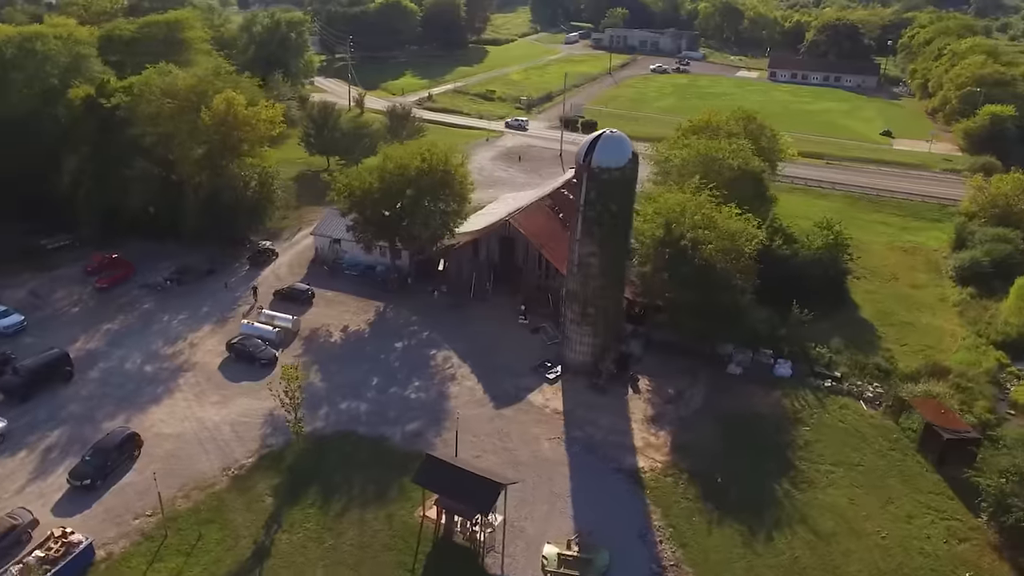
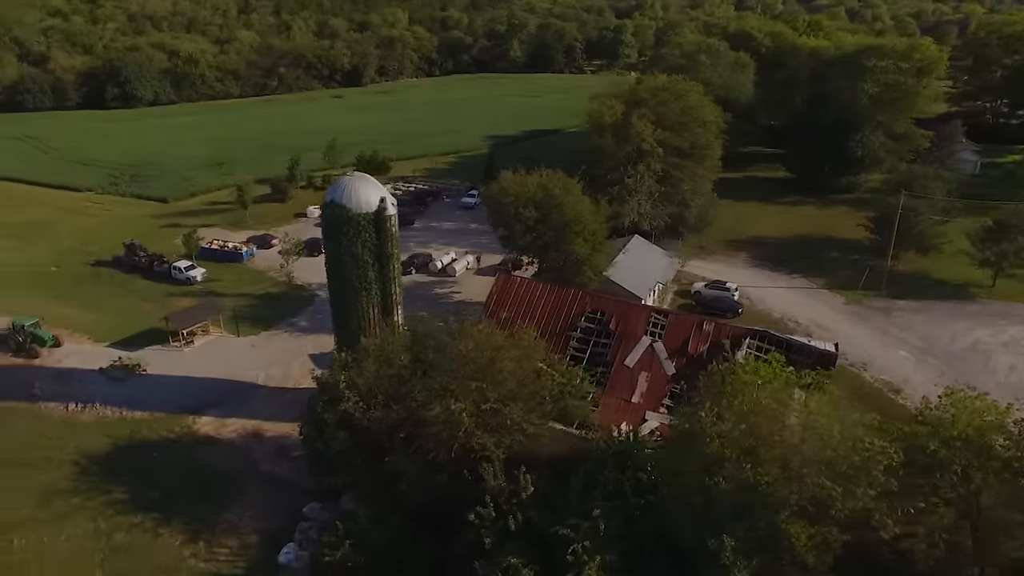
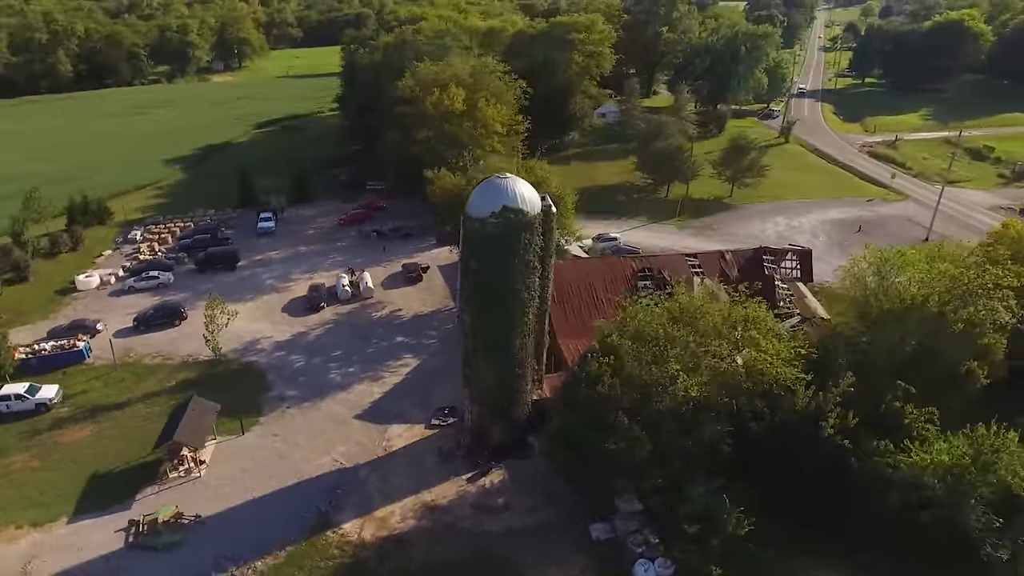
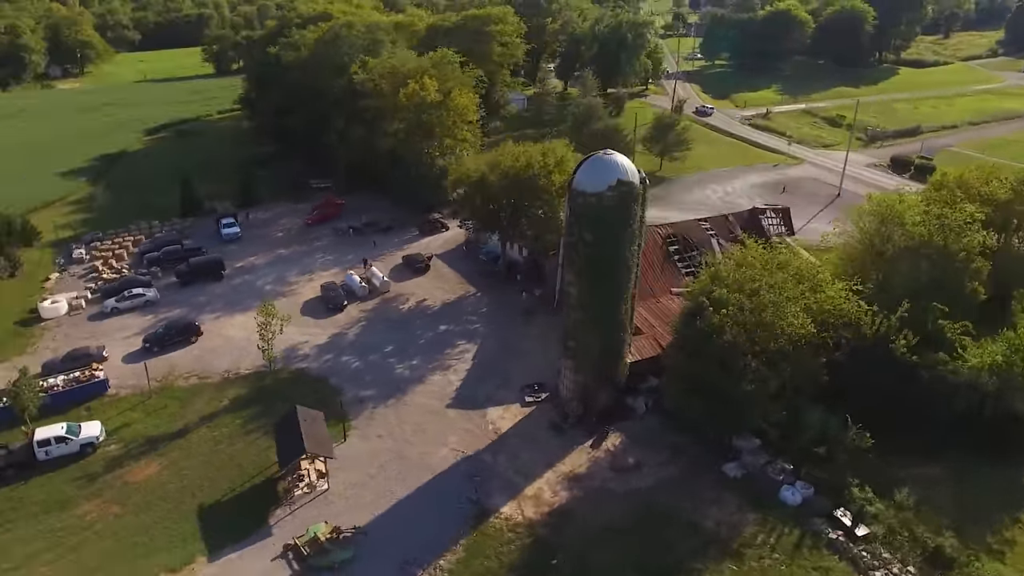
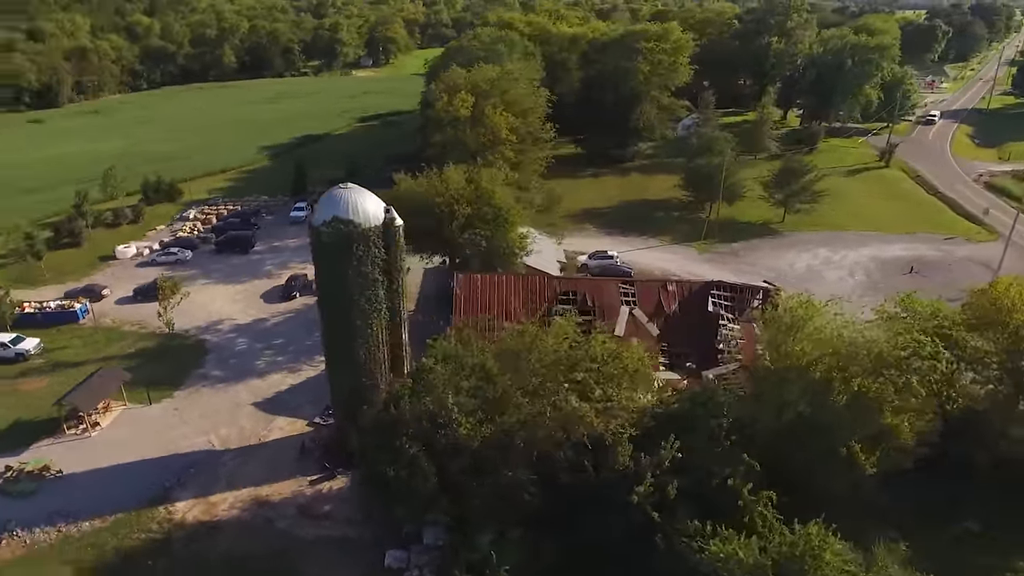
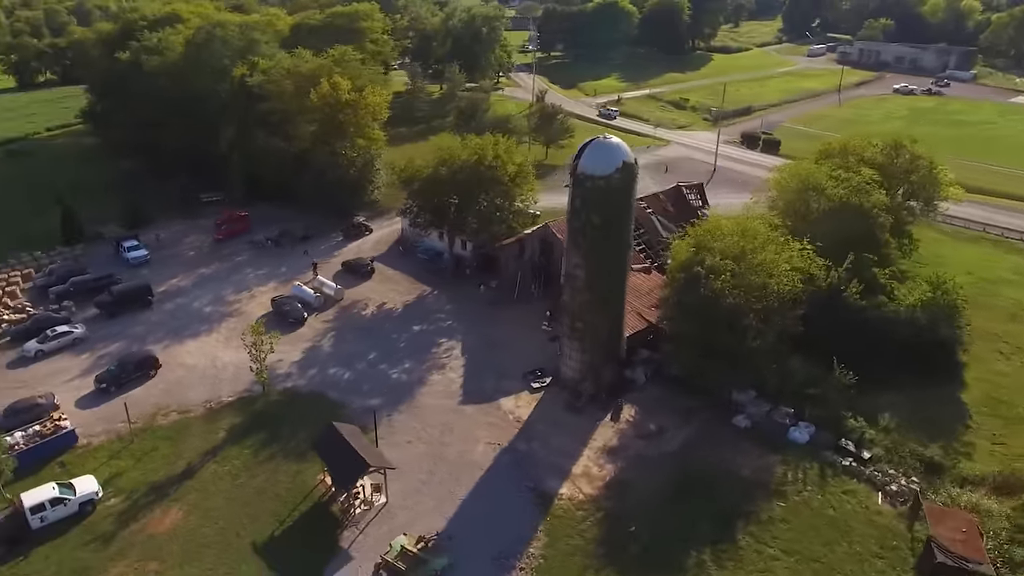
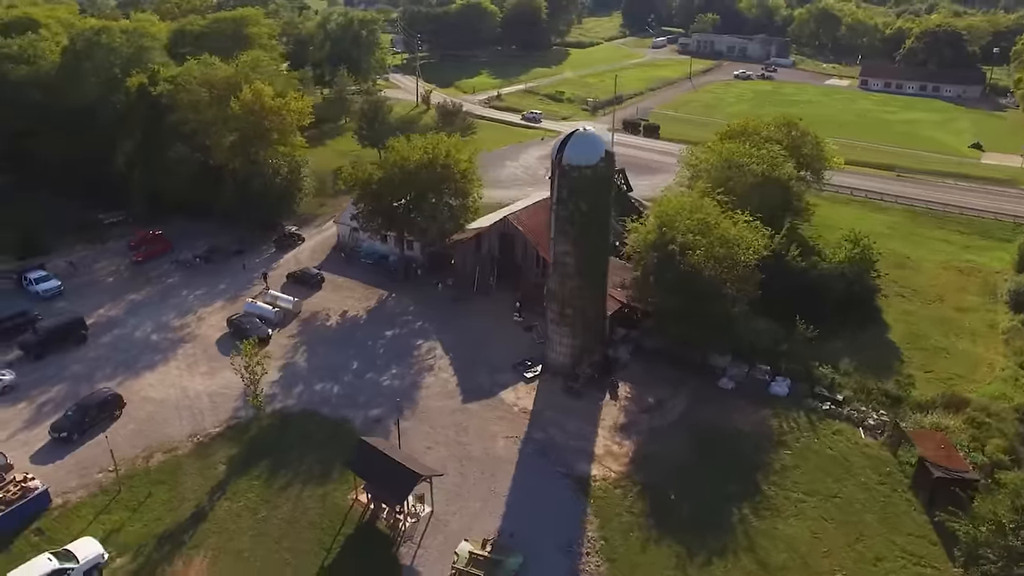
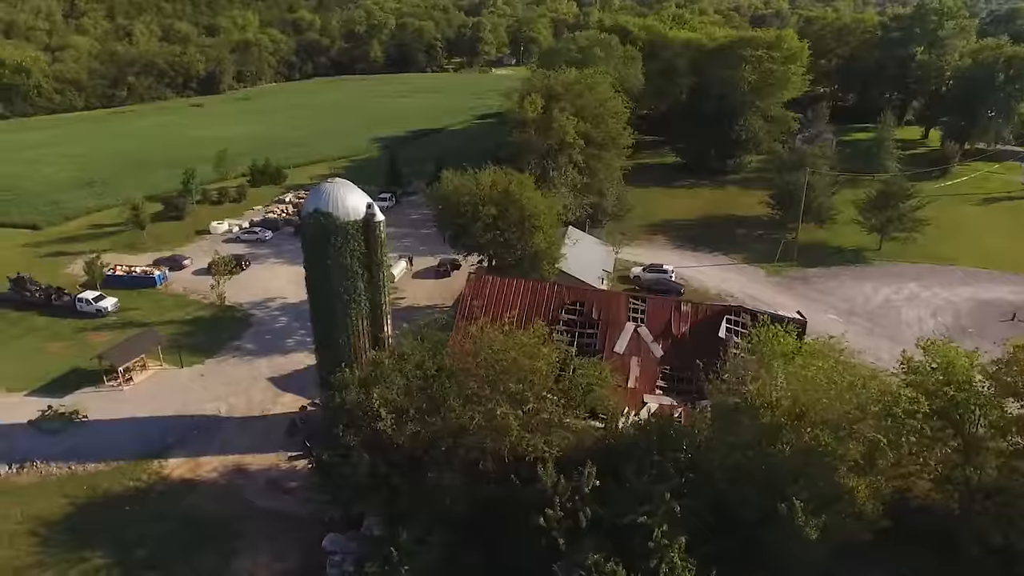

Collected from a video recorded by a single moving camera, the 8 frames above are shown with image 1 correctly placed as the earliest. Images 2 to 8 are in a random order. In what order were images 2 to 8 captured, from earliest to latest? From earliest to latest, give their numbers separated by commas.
7, 6, 4, 3, 5, 8, 2
